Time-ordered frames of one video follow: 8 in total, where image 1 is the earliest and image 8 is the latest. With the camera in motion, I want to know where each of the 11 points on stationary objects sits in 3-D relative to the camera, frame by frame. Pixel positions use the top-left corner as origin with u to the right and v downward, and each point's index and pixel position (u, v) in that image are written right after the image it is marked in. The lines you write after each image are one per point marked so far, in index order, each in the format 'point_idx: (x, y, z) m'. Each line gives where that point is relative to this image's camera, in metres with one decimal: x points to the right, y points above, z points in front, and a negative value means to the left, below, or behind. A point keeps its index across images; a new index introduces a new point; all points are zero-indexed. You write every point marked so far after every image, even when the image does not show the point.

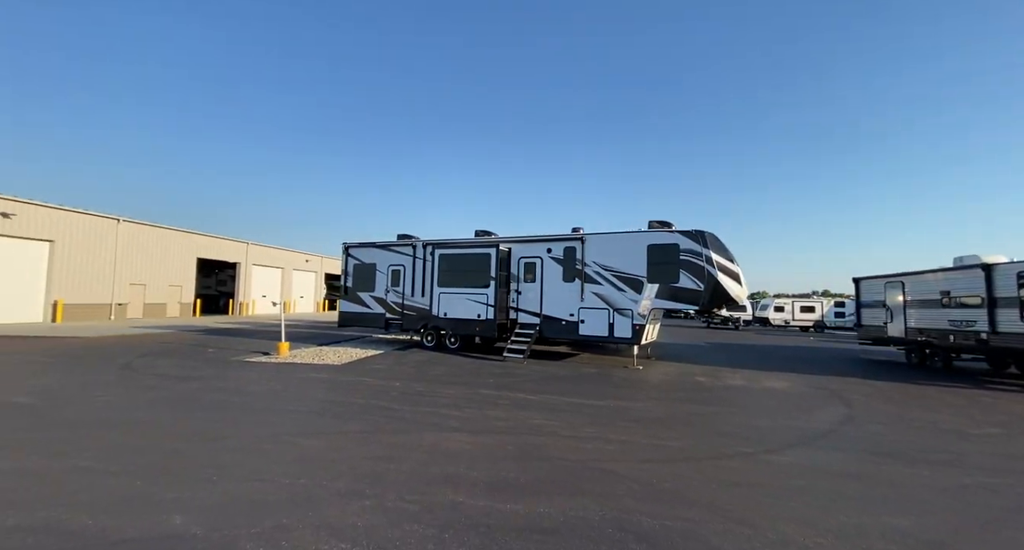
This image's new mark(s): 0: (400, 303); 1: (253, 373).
0: (-3.6, -0.8, +14.4) m
1: (-5.2, -1.8, +9.4) m
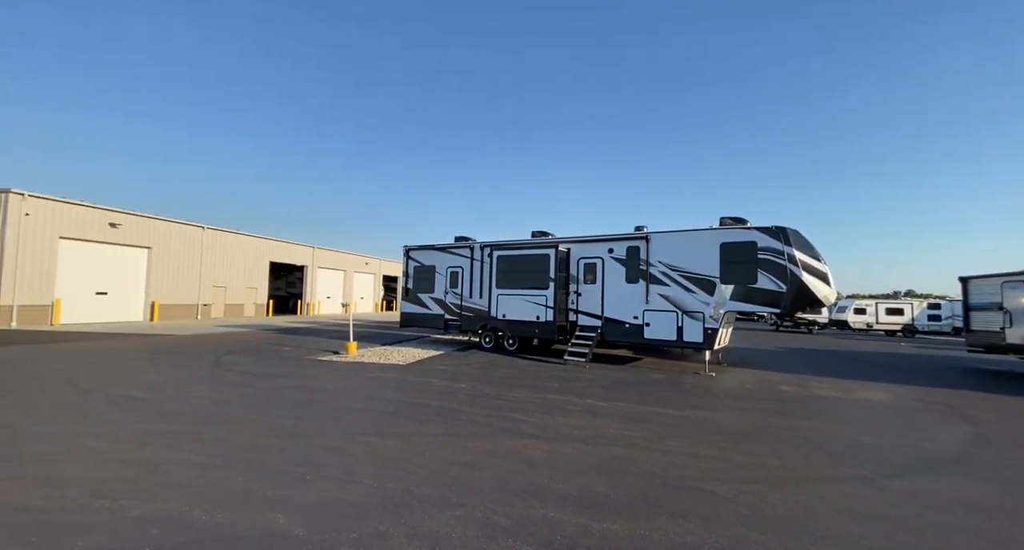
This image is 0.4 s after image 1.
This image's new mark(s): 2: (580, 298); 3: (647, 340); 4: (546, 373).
0: (-1.8, -0.8, +14.7) m
1: (-3.9, -1.9, +9.9) m
2: (+1.5, -0.5, +10.4) m
3: (+2.7, -1.3, +9.6) m
4: (+0.6, -1.7, +8.4) m
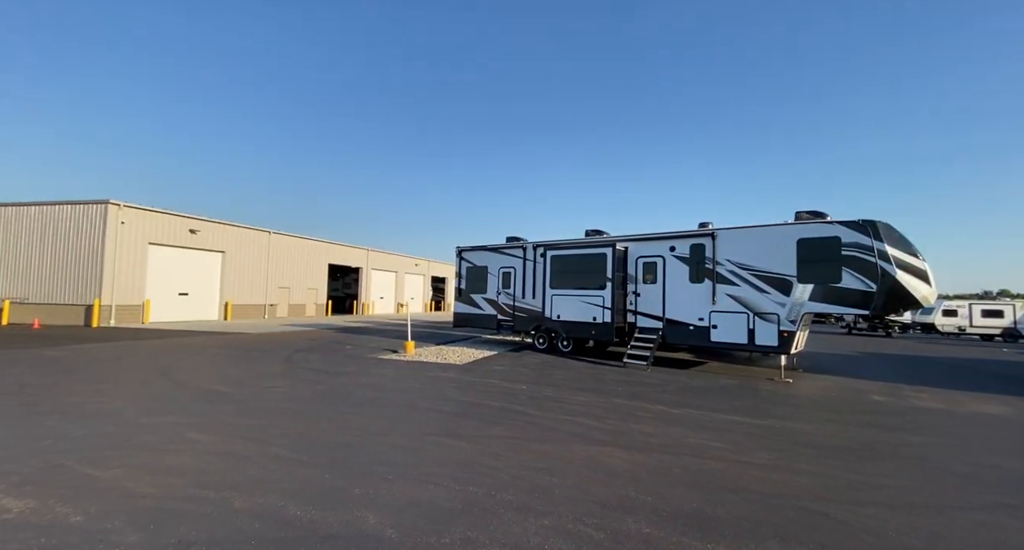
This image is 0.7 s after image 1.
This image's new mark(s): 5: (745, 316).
0: (-0.1, -0.9, +14.8) m
1: (-2.7, -2.0, +10.2) m
2: (+2.7, -0.5, +10.2) m
3: (+3.9, -1.3, +9.2) m
4: (+1.6, -1.7, +8.2) m
5: (+4.4, -0.7, +8.9) m
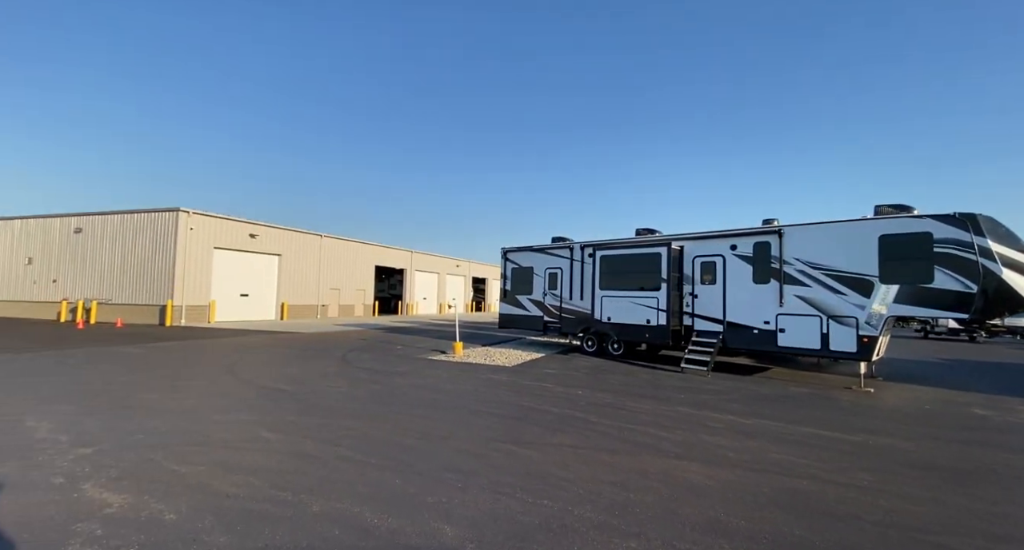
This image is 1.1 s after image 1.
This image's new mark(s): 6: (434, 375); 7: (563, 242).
0: (+1.4, -0.9, +14.6) m
1: (-1.5, -2.0, +10.3) m
2: (+3.8, -0.5, +9.8) m
3: (+4.9, -1.3, +8.7) m
4: (+2.5, -1.8, +8.0) m
5: (+5.3, -0.8, +8.4) m
6: (-1.5, -2.0, +9.5) m
7: (+1.6, +1.0, +14.8) m
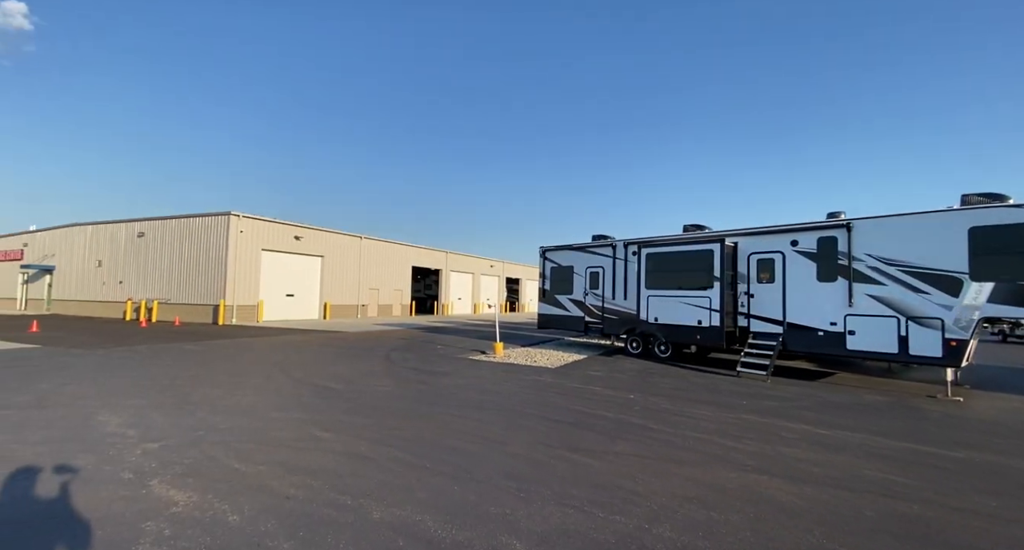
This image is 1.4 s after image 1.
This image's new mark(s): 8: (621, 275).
0: (+2.7, -0.9, +14.3) m
1: (-0.6, -2.0, +10.2) m
2: (+4.7, -0.5, +9.3) m
3: (+5.7, -1.3, +8.2) m
4: (+3.3, -1.8, +7.6) m
5: (+6.1, -0.7, +7.8) m
6: (-0.7, -2.0, +9.4) m
7: (+2.8, +1.0, +14.5) m
8: (+3.0, 0.0, +13.5) m
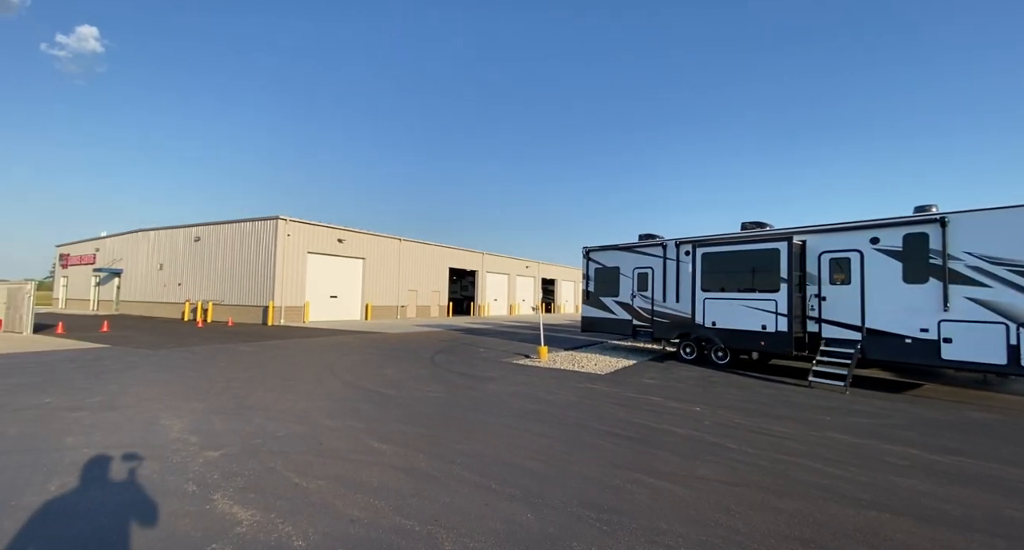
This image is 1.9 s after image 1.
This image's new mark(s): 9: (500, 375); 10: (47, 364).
0: (+4.0, -1.0, +13.8) m
1: (+0.4, -2.1, +9.9) m
2: (+5.6, -0.5, +8.7) m
3: (+6.5, -1.3, +7.4) m
4: (+4.1, -1.8, +7.0) m
5: (+6.9, -0.8, +7.0) m
6: (+0.3, -2.0, +9.2) m
7: (+4.1, +1.0, +13.9) m
8: (+4.3, 0.0, +12.9) m
9: (-0.2, -2.1, +9.7) m
10: (-11.3, -2.1, +11.7) m
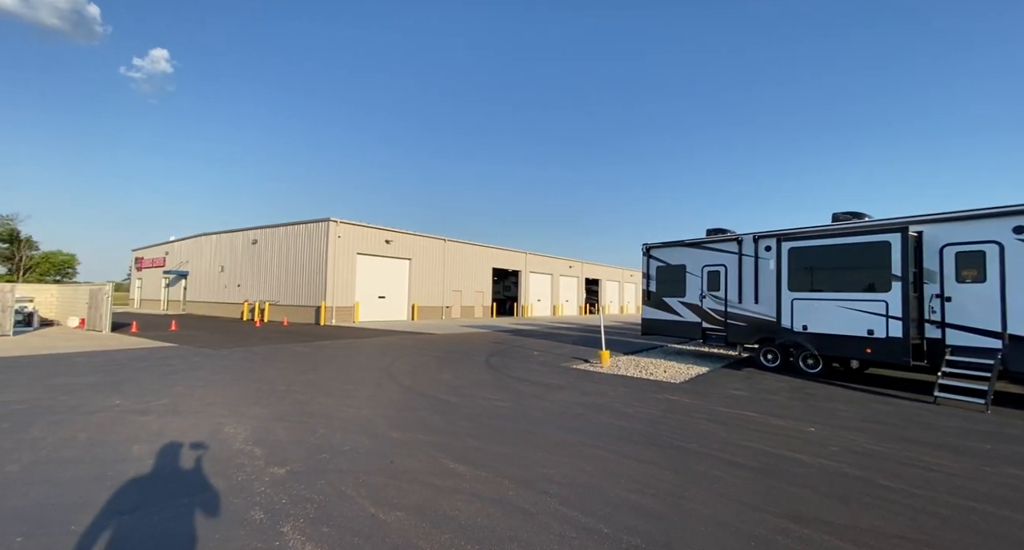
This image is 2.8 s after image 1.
0: (+5.6, -0.9, +12.7) m
1: (+1.7, -2.1, +9.2) m
2: (+6.8, -0.5, +7.5) m
3: (+7.6, -1.3, +6.2) m
4: (+5.1, -1.8, +6.0) m
5: (+7.9, -0.7, +5.7) m
6: (+1.5, -2.0, +8.5) m
7: (+5.7, +1.0, +12.9) m
8: (+5.8, 0.0, +11.9) m
9: (+1.0, -2.1, +9.0) m
10: (-9.8, -2.2, +12.0) m
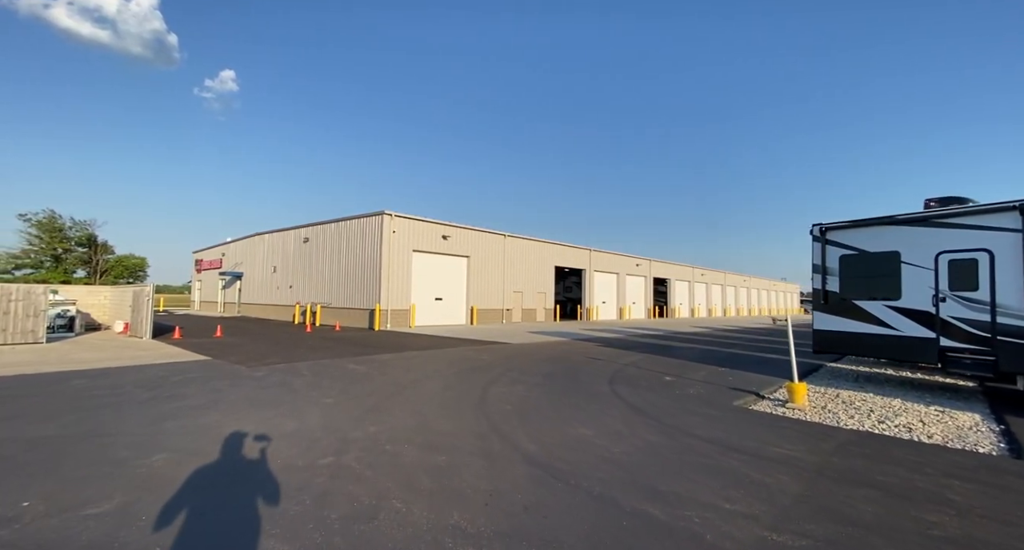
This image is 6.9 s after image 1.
0: (+8.1, -0.8, +8.2) m
1: (+3.9, -2.0, +5.1) m
2: (+8.8, -0.3, +2.9) m
3: (+9.5, -1.1, +1.5) m
4: (+7.0, -1.6, +1.6) m
5: (+9.8, -0.6, +1.1) m
6: (+3.7, -1.9, +4.4) m
7: (+8.3, +1.1, +8.3) m
8: (+8.2, +0.1, +7.4) m
9: (+3.2, -2.0, +5.0) m
10: (-7.3, -2.1, +8.9) m
